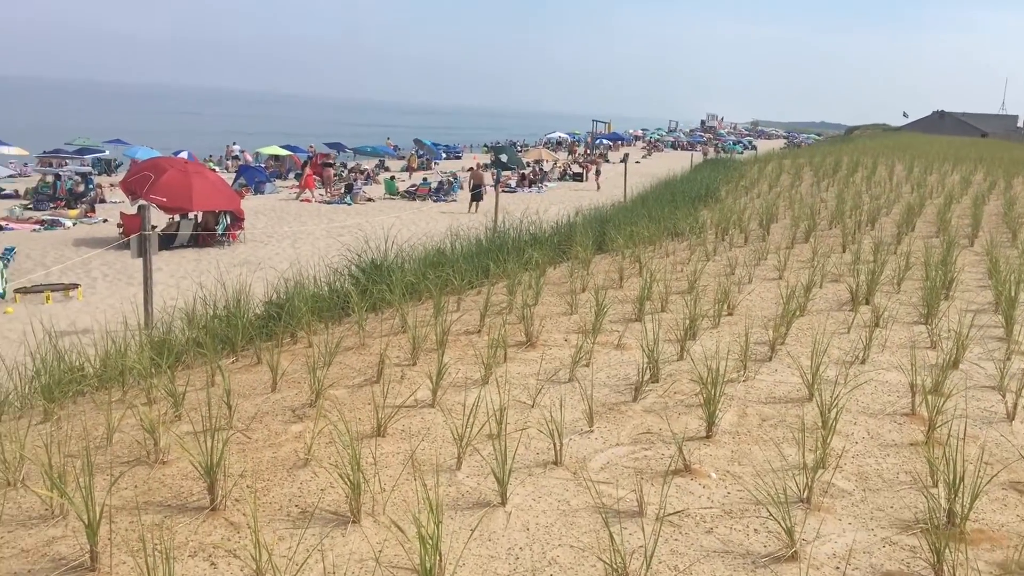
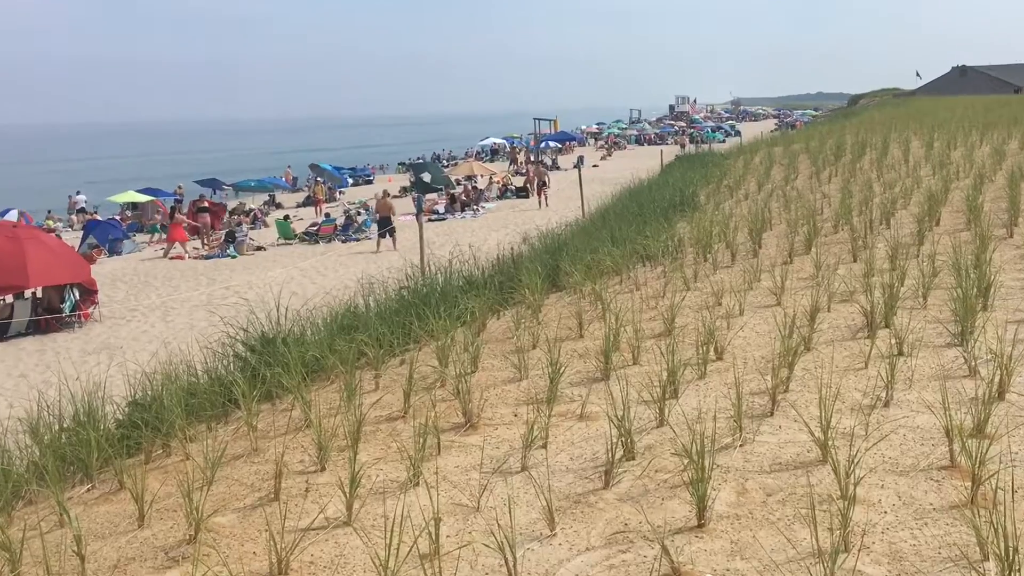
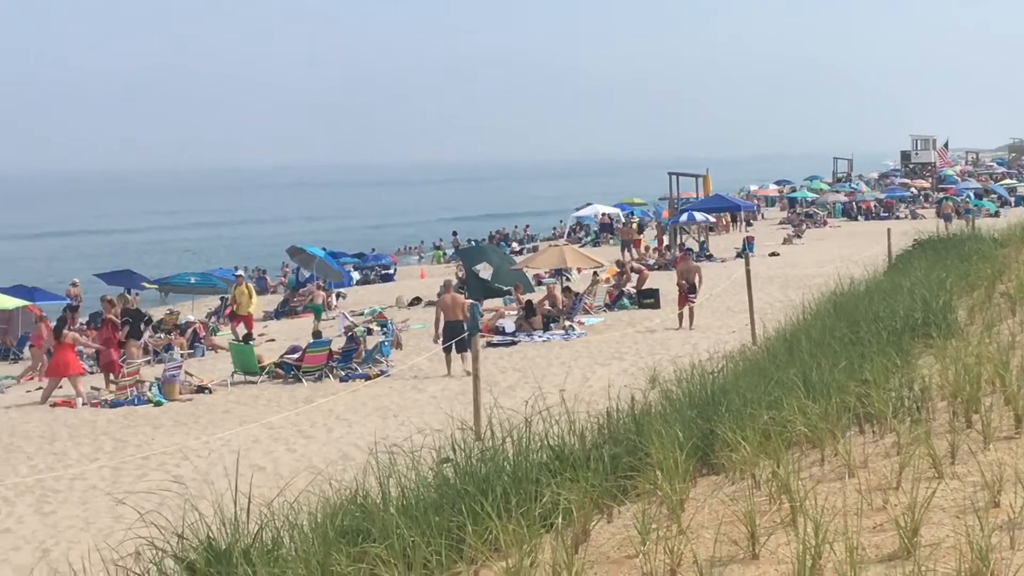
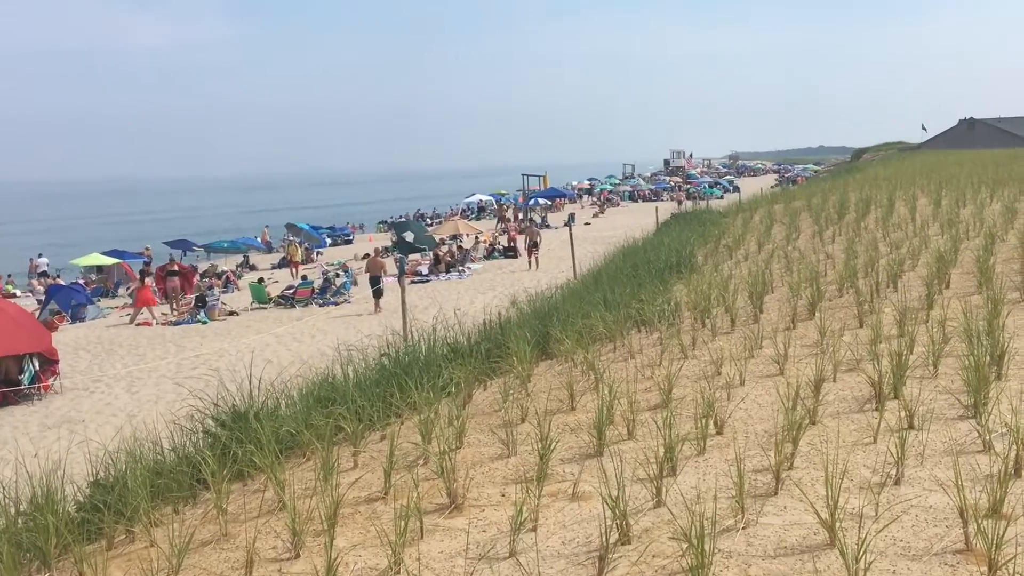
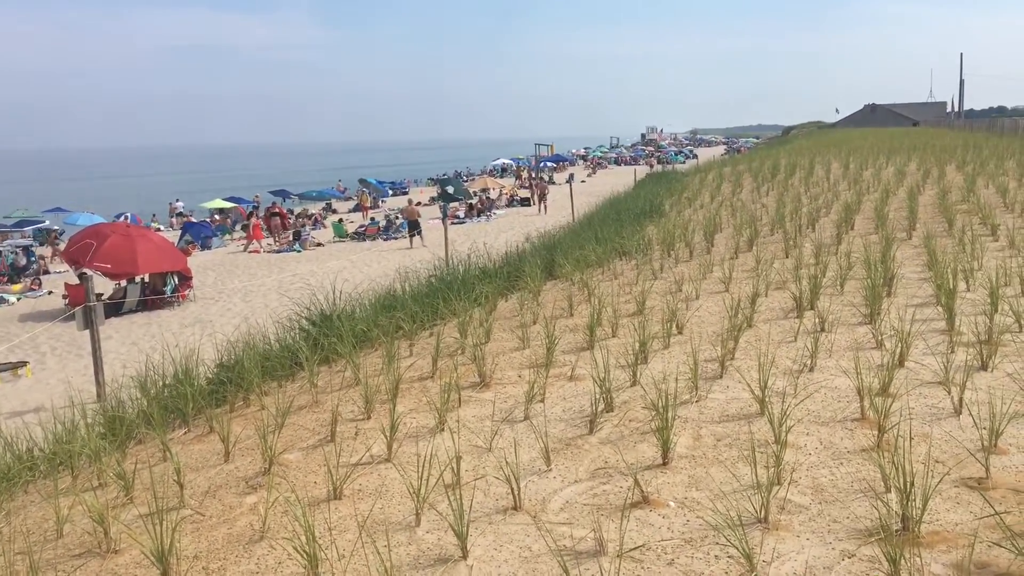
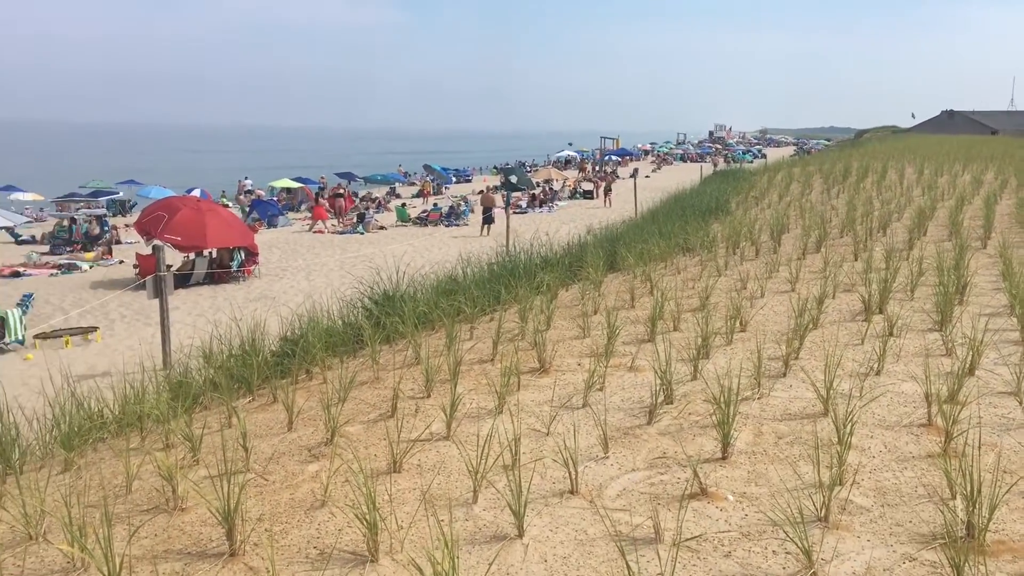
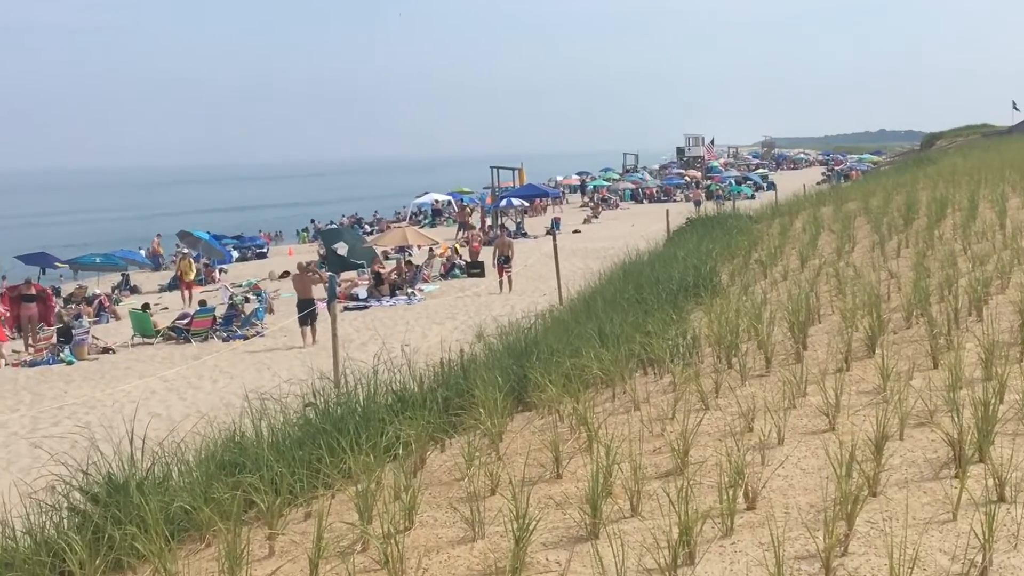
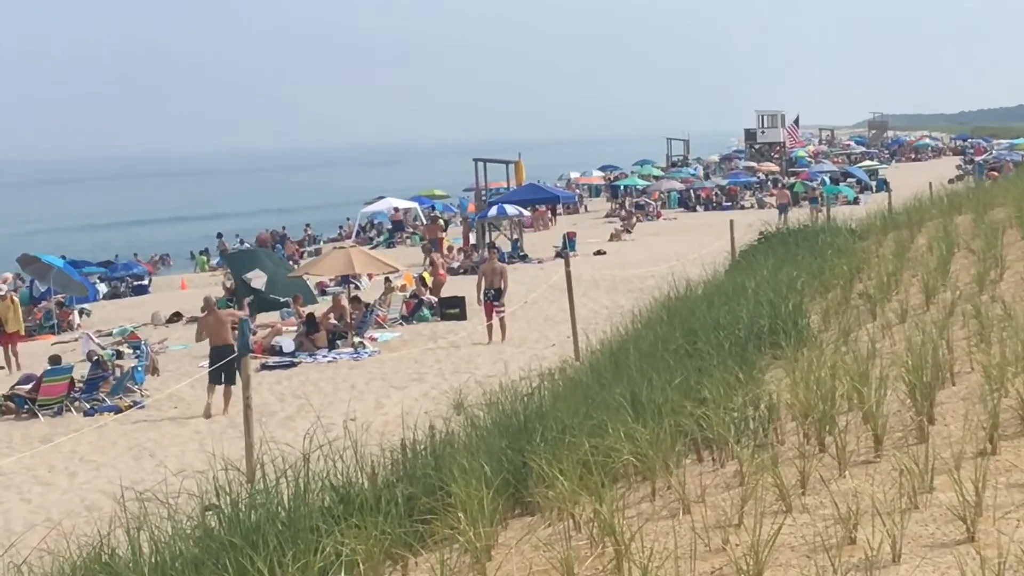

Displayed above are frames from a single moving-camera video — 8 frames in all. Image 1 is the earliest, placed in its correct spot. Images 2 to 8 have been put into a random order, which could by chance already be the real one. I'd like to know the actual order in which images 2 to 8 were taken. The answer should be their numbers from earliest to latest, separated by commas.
6, 5, 2, 4, 7, 8, 3
